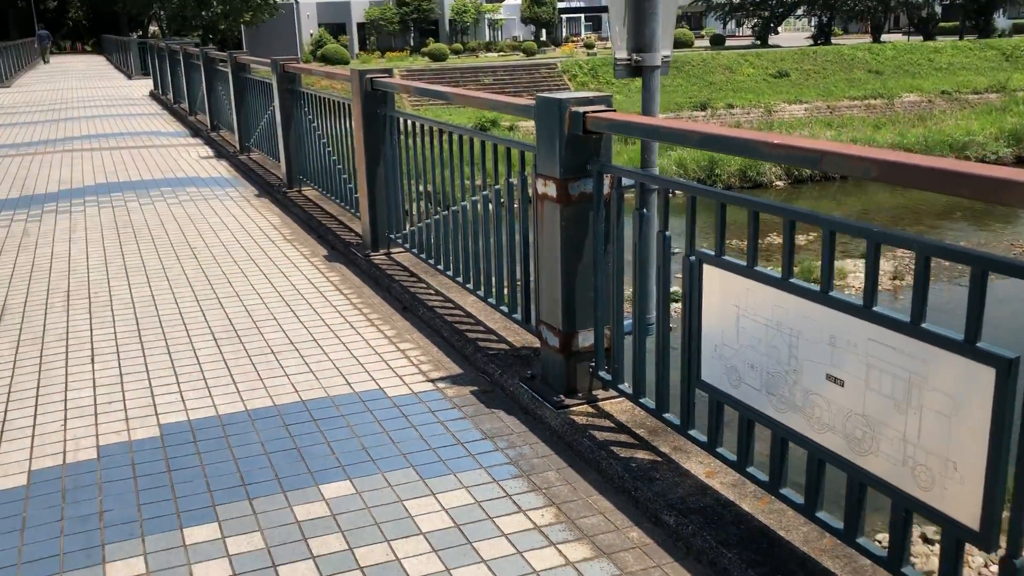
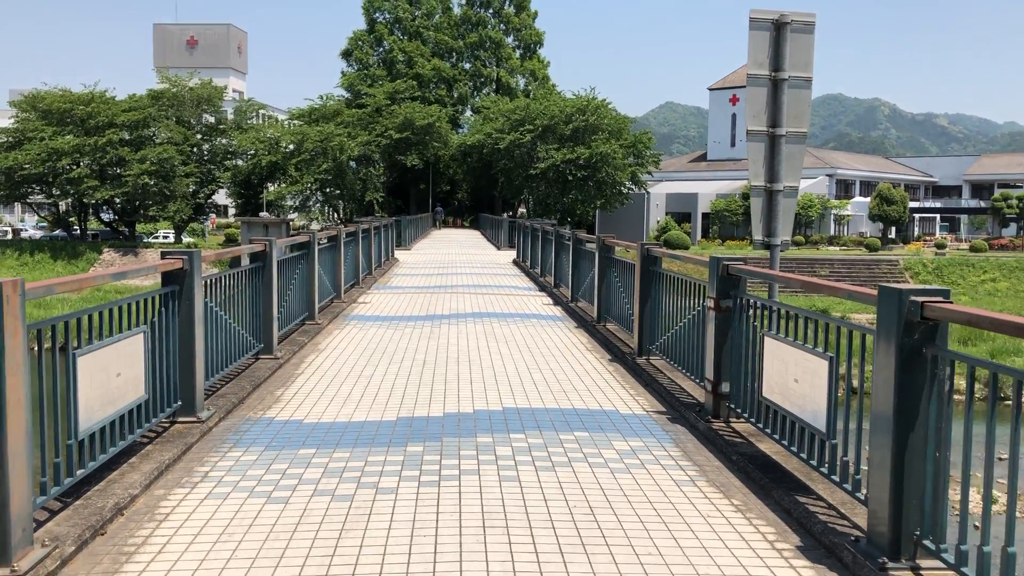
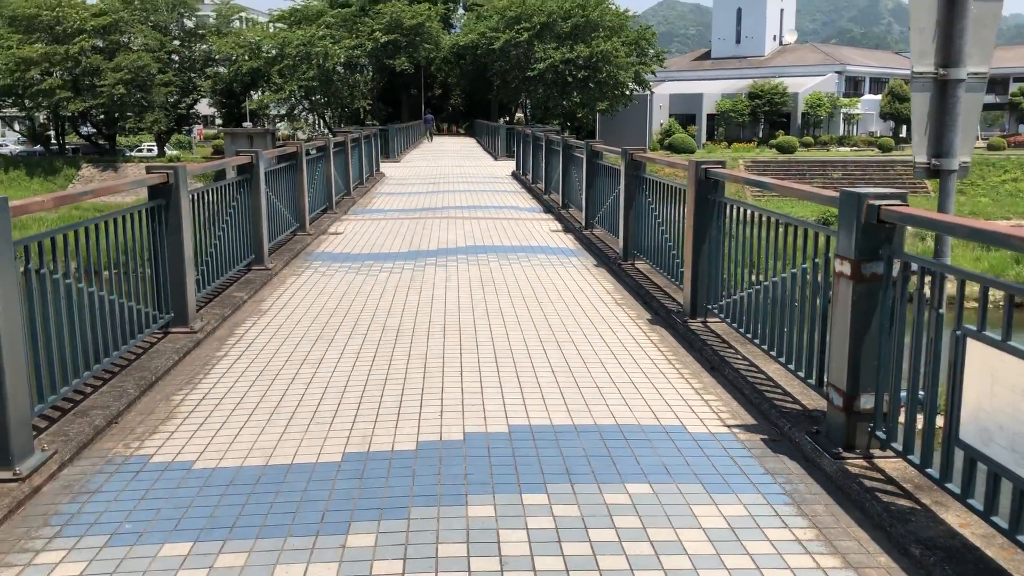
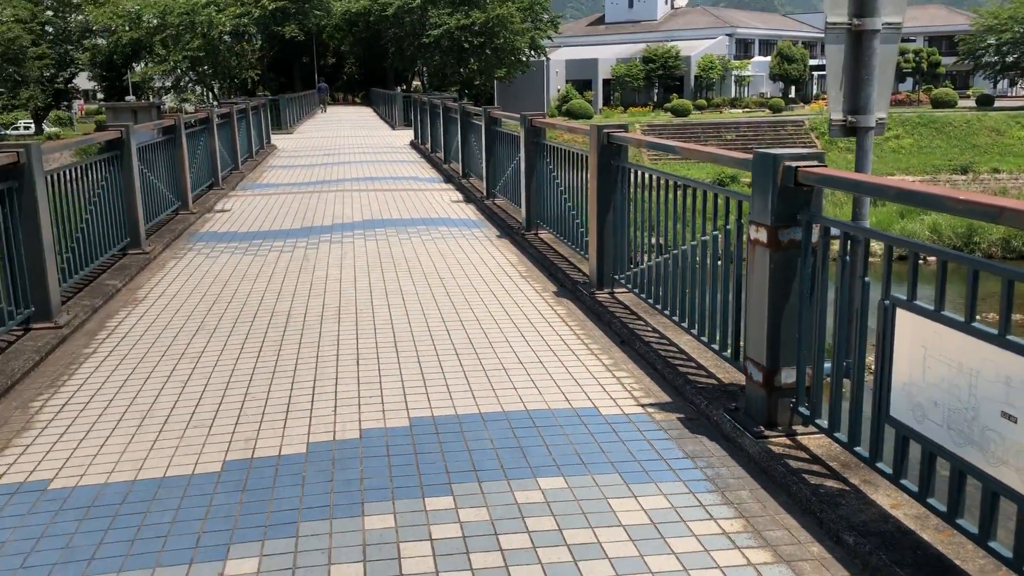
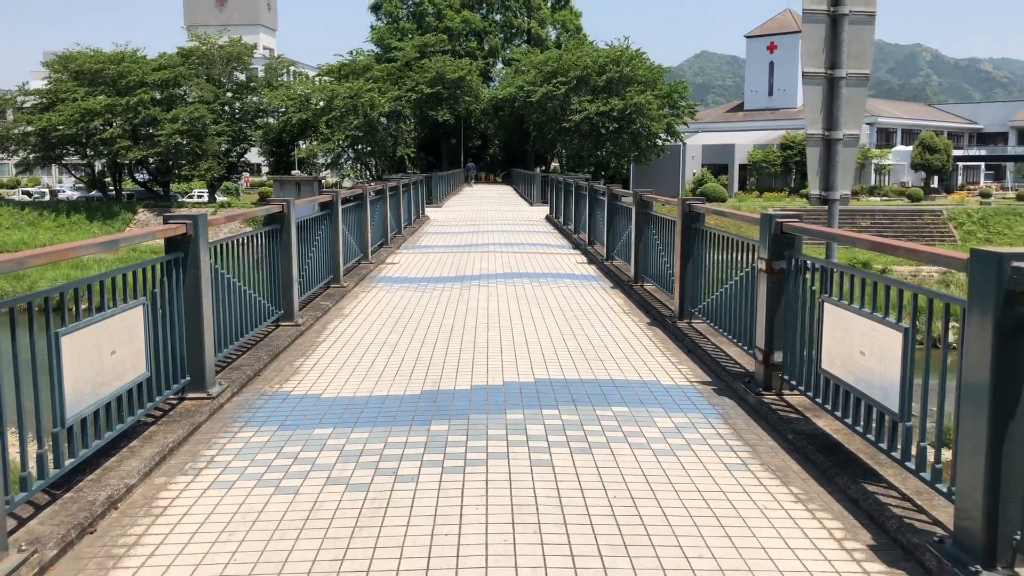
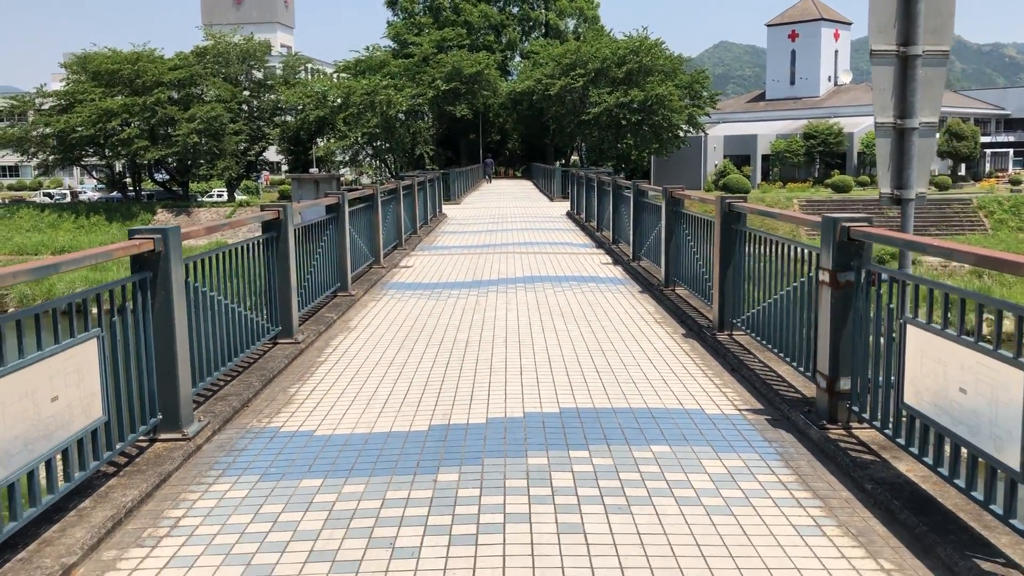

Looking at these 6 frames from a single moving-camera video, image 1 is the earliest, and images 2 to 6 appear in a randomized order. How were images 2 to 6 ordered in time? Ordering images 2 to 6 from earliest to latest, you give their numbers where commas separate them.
4, 3, 6, 5, 2
